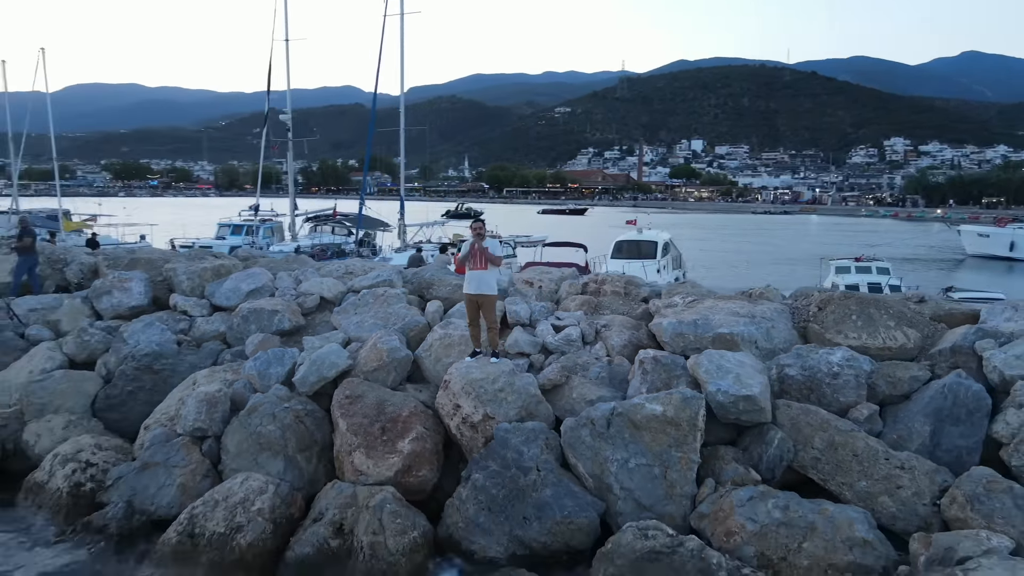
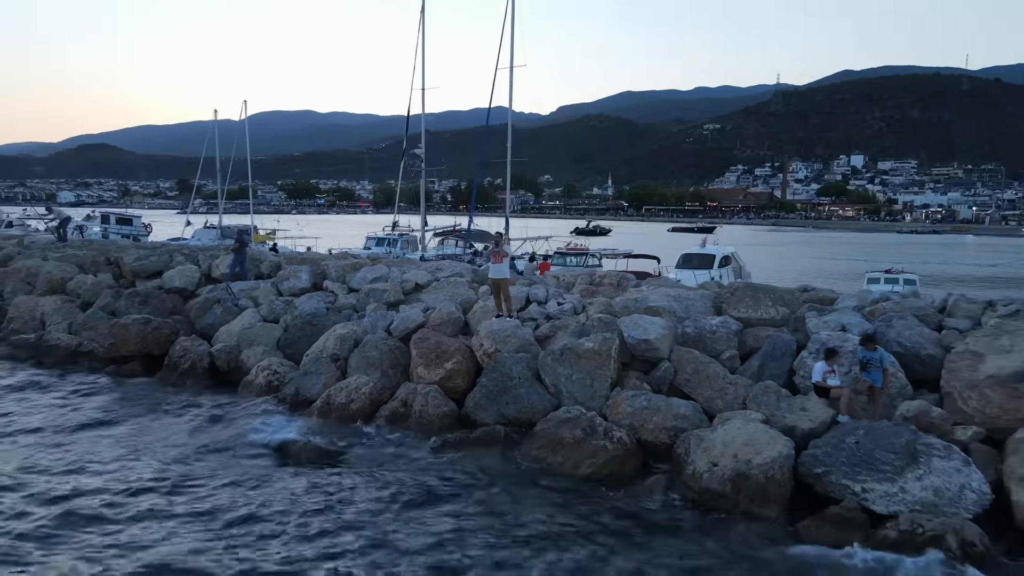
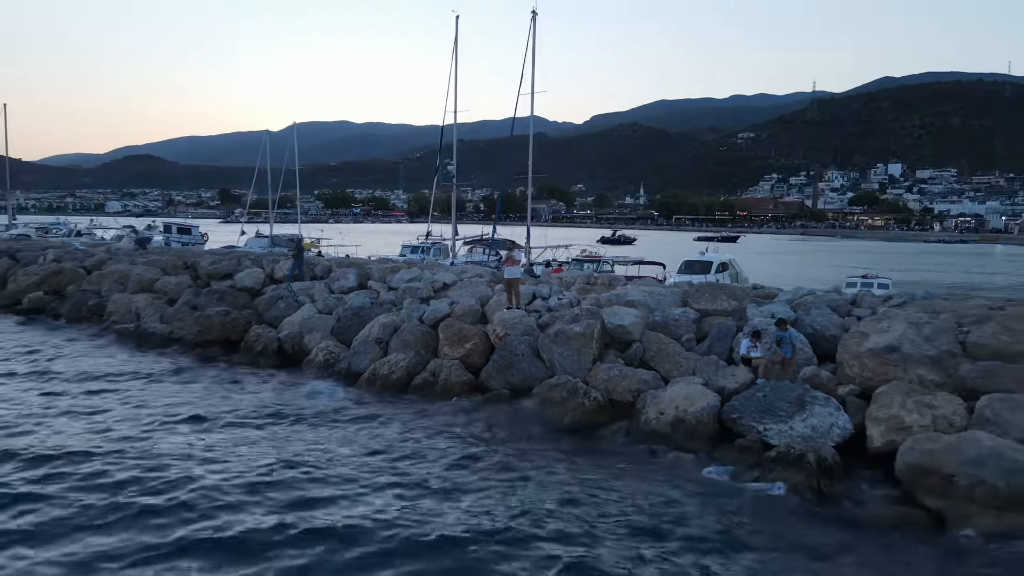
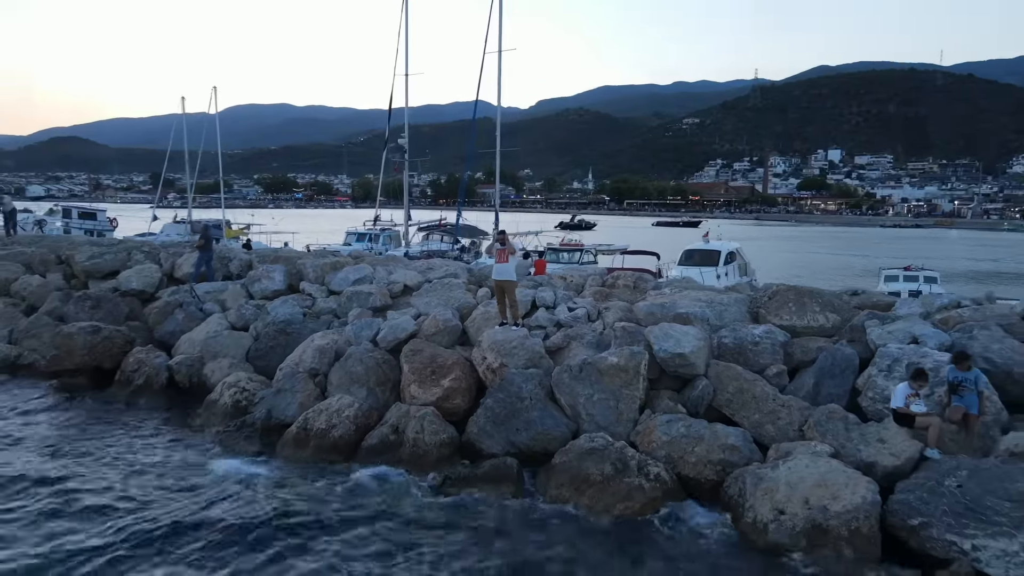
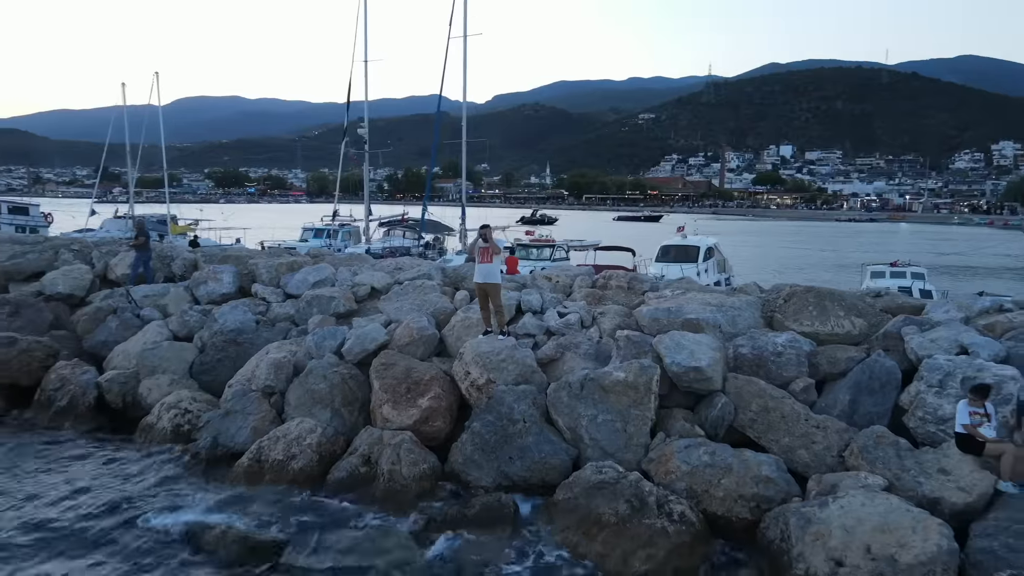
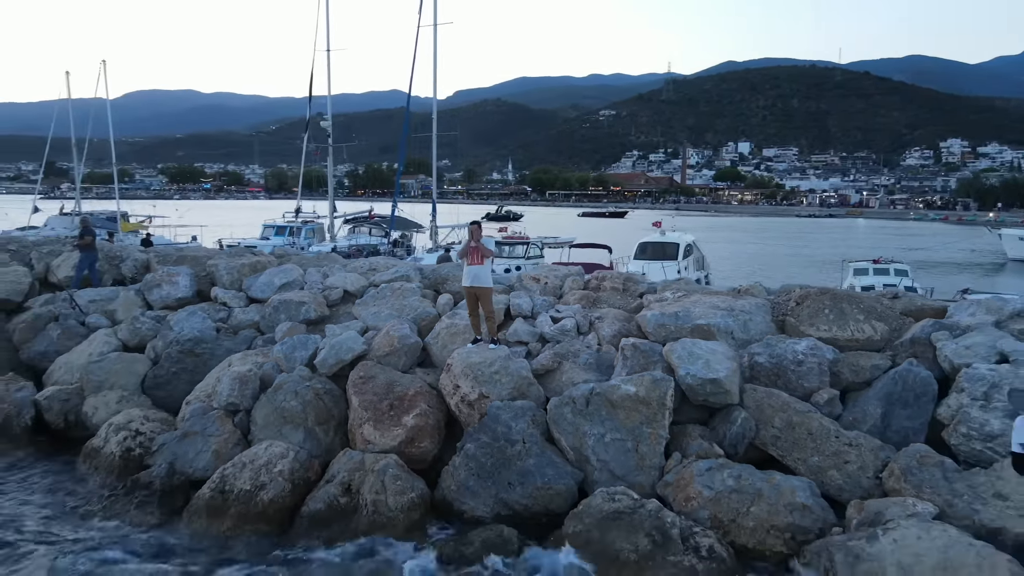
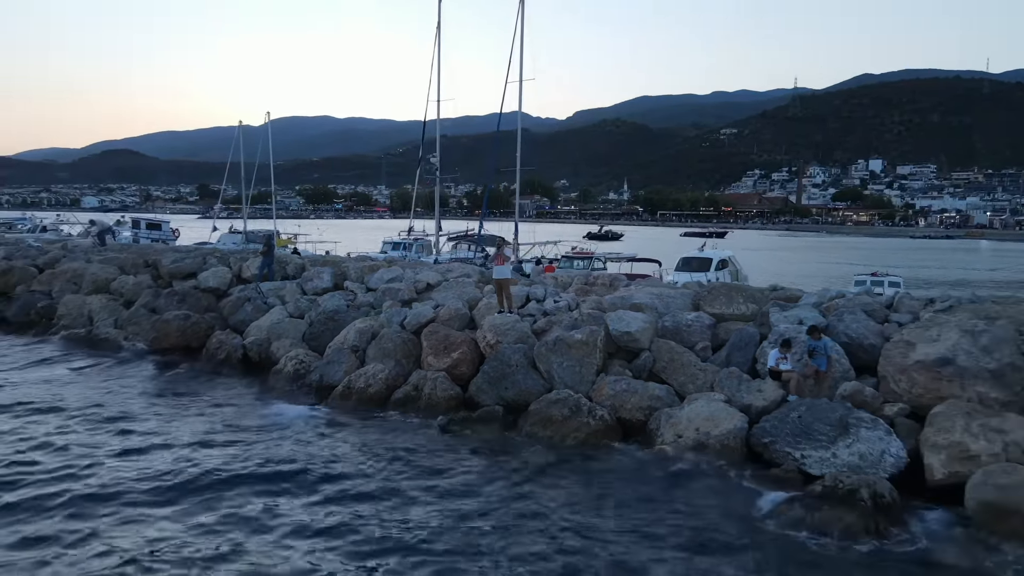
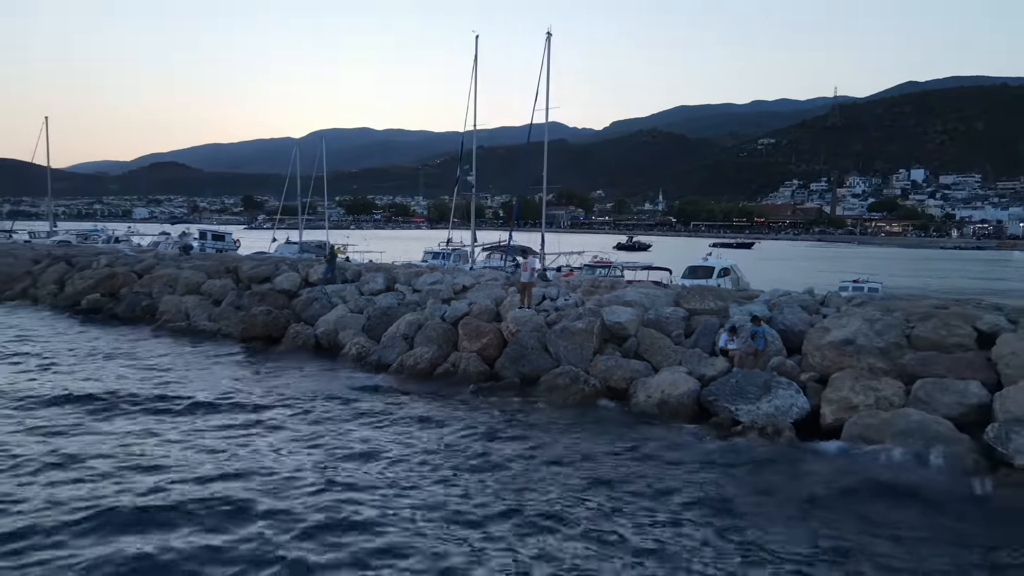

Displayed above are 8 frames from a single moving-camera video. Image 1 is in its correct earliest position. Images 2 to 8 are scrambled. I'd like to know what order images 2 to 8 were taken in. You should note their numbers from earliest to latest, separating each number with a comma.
6, 5, 4, 2, 7, 3, 8
